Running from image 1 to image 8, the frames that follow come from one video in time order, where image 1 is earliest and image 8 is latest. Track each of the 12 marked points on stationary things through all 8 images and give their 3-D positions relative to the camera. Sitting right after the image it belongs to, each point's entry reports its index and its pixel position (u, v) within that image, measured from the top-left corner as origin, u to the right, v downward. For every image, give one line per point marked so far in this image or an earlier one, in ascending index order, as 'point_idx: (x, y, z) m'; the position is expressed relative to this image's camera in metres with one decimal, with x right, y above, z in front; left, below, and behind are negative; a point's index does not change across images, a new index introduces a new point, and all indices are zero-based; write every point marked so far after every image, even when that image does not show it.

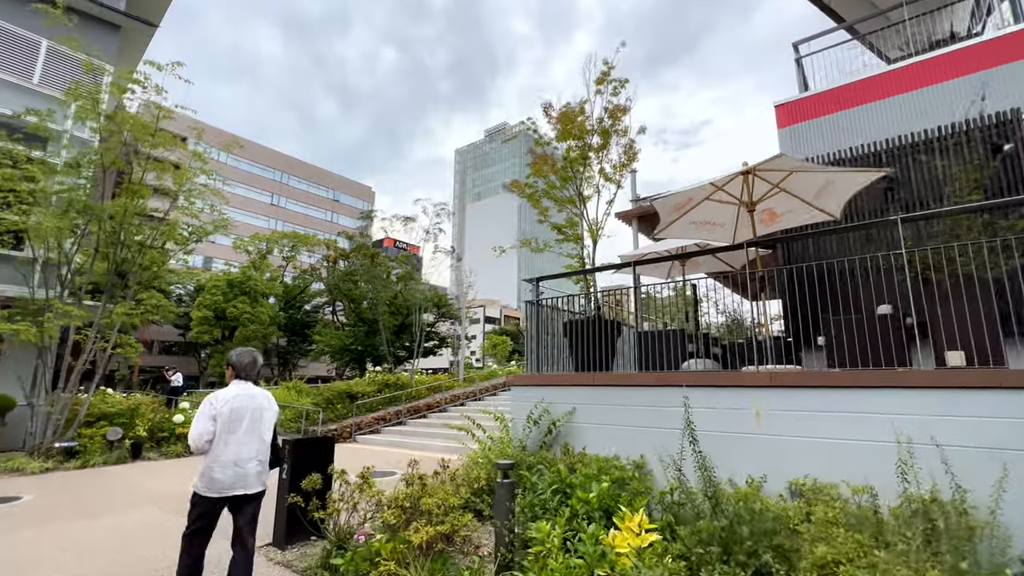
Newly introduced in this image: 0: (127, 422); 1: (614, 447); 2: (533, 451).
0: (-7.5, -2.6, +9.0) m
1: (+1.1, -1.7, +4.9) m
2: (+0.2, -1.9, +5.2) m
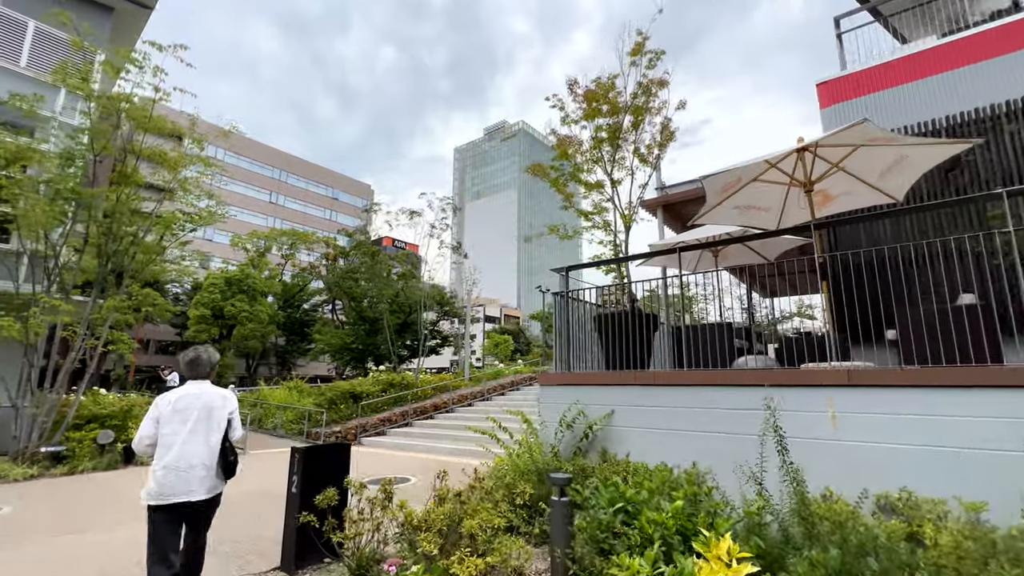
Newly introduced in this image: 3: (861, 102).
0: (-7.2, -2.5, +8.5) m
1: (+1.4, -1.6, +4.4) m
2: (+0.6, -1.8, +4.7) m
3: (+5.1, +2.7, +6.6) m
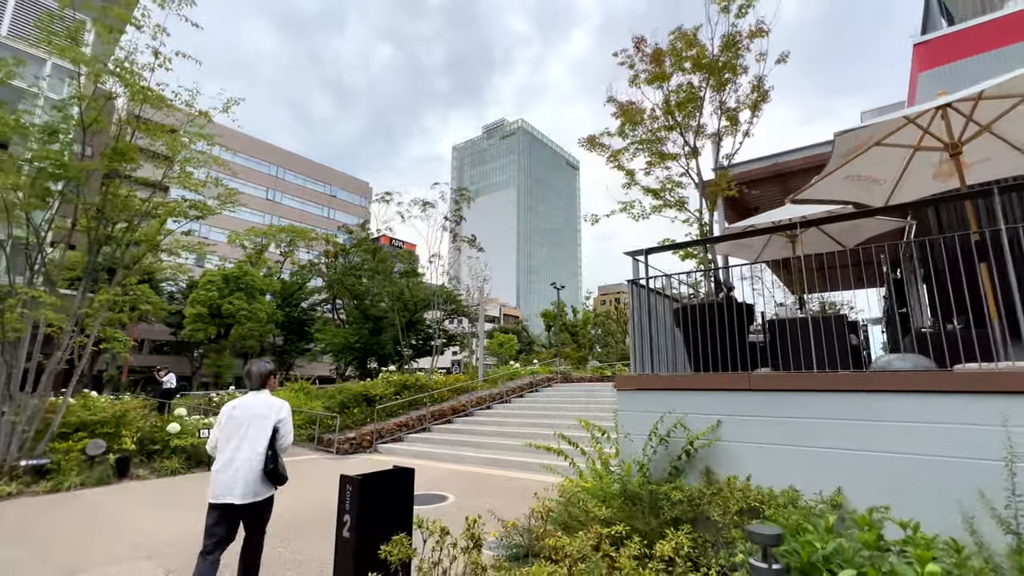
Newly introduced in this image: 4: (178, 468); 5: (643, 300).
0: (-6.6, -2.4, +7.5) m
1: (+2.1, -1.4, +3.5) m
2: (+1.2, -1.6, +3.9) m
3: (+5.7, +2.9, +5.8) m
4: (-5.5, -3.0, +7.6) m
5: (+1.3, -0.1, +4.6) m
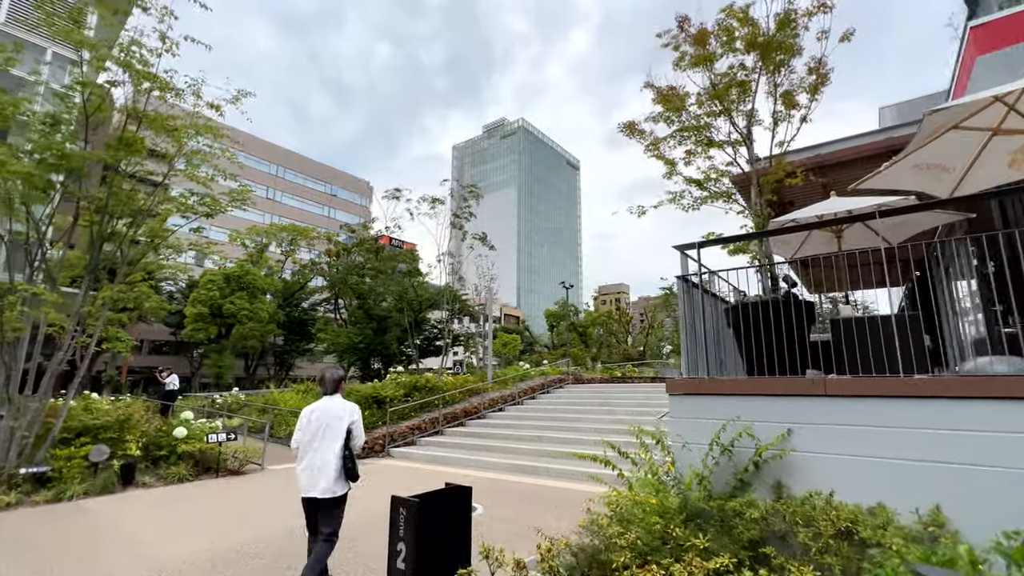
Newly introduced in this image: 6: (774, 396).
0: (-6.2, -2.3, +7.2) m
1: (+2.5, -1.4, +3.2) m
2: (+1.6, -1.6, +3.5) m
3: (+6.1, +2.9, +5.5) m
4: (-5.1, -2.9, +7.2) m
5: (+1.7, -0.1, +4.2) m
6: (+2.1, -0.9, +3.6) m
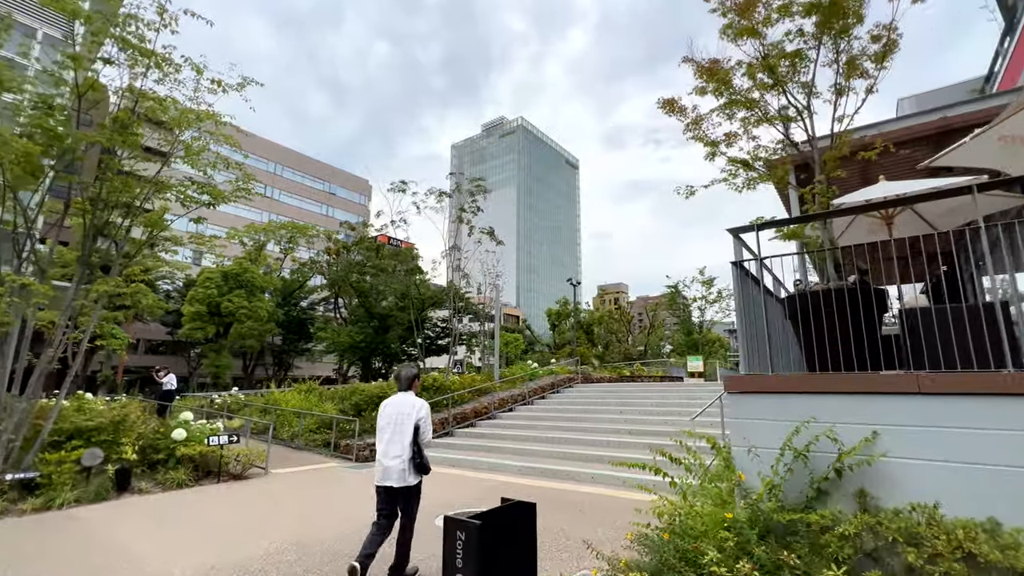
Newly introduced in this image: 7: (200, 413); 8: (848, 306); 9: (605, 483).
0: (-5.9, -2.2, +6.7) m
1: (+2.8, -1.3, +2.8) m
2: (+2.0, -1.5, +3.1) m
3: (+6.4, +3.0, +5.1) m
4: (-4.8, -2.8, +6.8) m
5: (+2.0, 0.0, +3.8) m
6: (+2.4, -0.7, +3.2) m
7: (-7.5, -3.0, +11.0) m
8: (+2.8, -0.1, +3.9) m
9: (+1.3, -2.7, +6.4) m
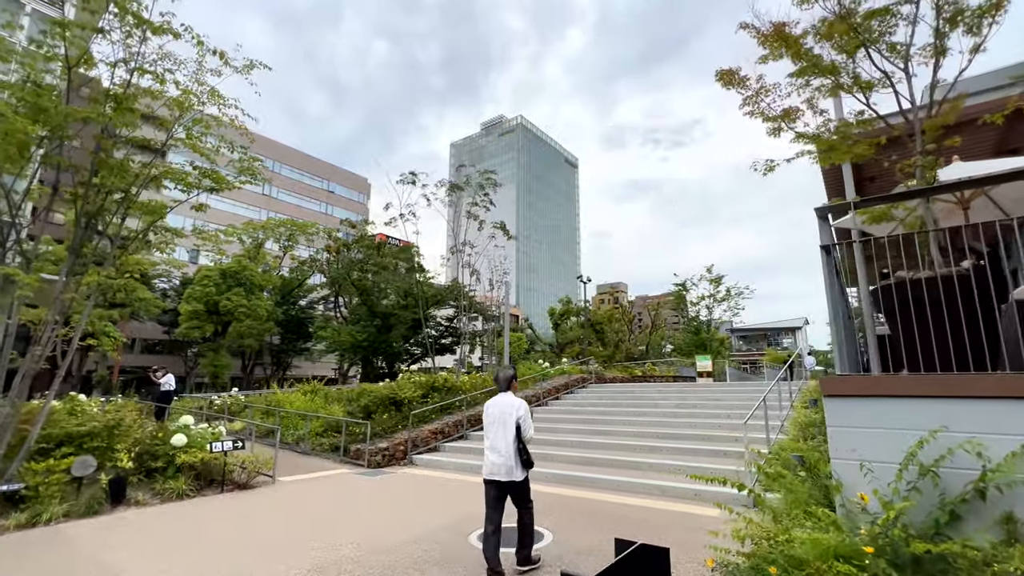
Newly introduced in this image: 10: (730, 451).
0: (-5.5, -2.1, +6.2) m
1: (+3.3, -1.2, +2.2) m
2: (+2.4, -1.4, +2.6) m
3: (+6.8, +3.1, +4.6) m
4: (-4.4, -2.7, +6.2) m
5: (+2.4, +0.1, +3.3) m
6: (+2.8, -0.6, +2.7) m
7: (-7.1, -2.9, +10.5) m
8: (+3.3, -0.1, +3.4) m
9: (+1.7, -2.6, +5.9) m
10: (+3.3, -2.5, +7.1) m
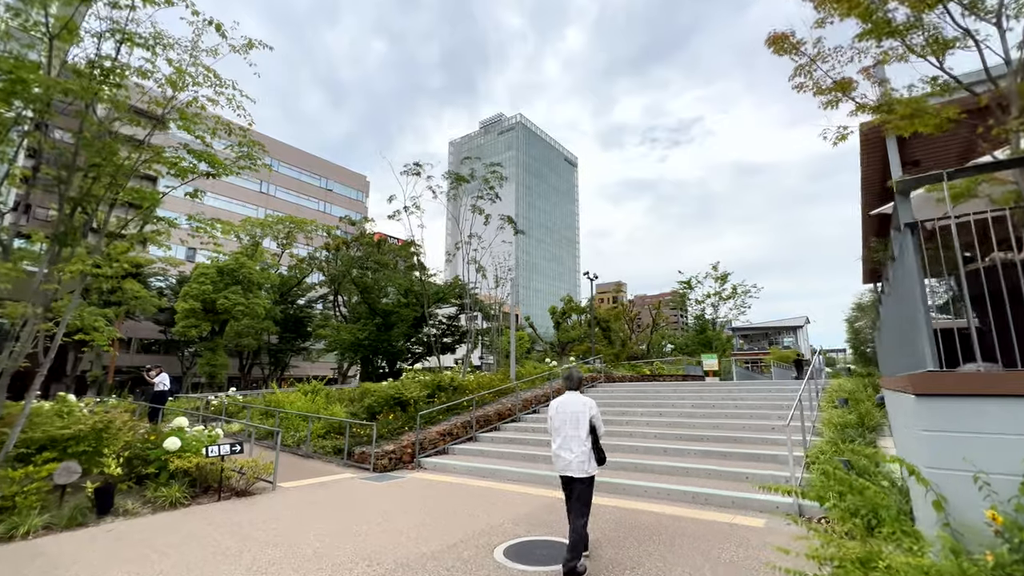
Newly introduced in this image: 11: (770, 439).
0: (-5.2, -2.0, +5.7) m
1: (+3.5, -1.1, +1.8) m
2: (+2.6, -1.3, +2.2) m
3: (+7.1, +3.2, +4.2) m
4: (-4.2, -2.6, +5.7) m
5: (+2.7, +0.2, +2.8) m
6: (+3.1, -0.5, +2.2) m
7: (-6.9, -2.8, +10.0) m
8: (+3.5, +0.1, +2.9) m
9: (+2.0, -2.5, +5.4) m
10: (+3.6, -2.4, +6.6) m
11: (+4.0, -2.4, +7.2) m
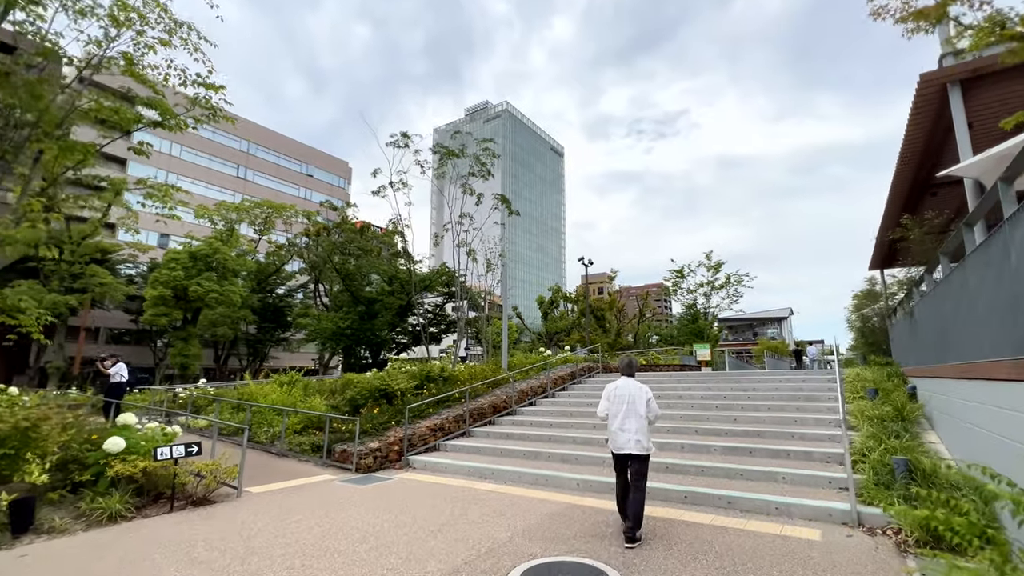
0: (-5.1, -1.7, +4.7) m
1: (+3.7, -0.9, +1.1) m
2: (+2.8, -1.1, +1.4) m
3: (+7.2, +3.4, +3.5) m
4: (-4.1, -2.3, +4.8) m
5: (+2.9, +0.4, +2.1) m
6: (+3.3, -0.3, +1.5) m
7: (-7.0, -2.4, +9.0) m
8: (+3.7, +0.3, +2.2) m
9: (+2.1, -2.2, +4.7) m
10: (+3.6, -2.1, +6.0) m
11: (+4.0, -2.1, +6.5) m
